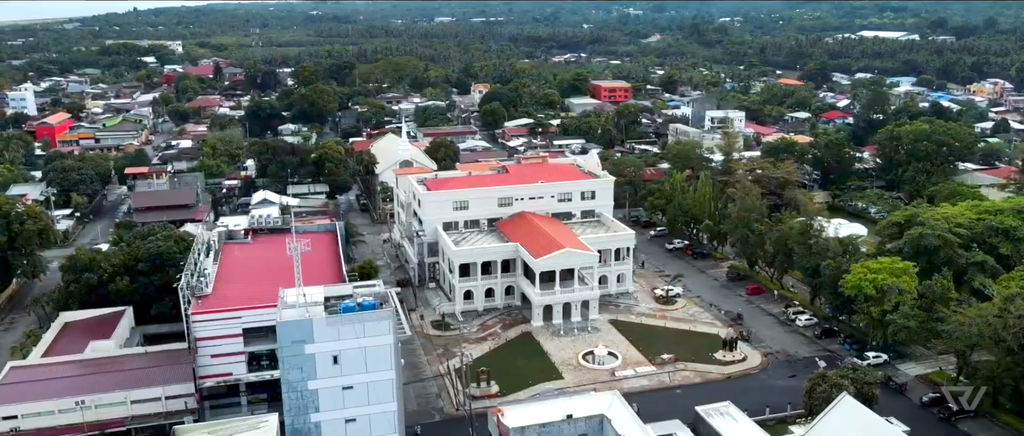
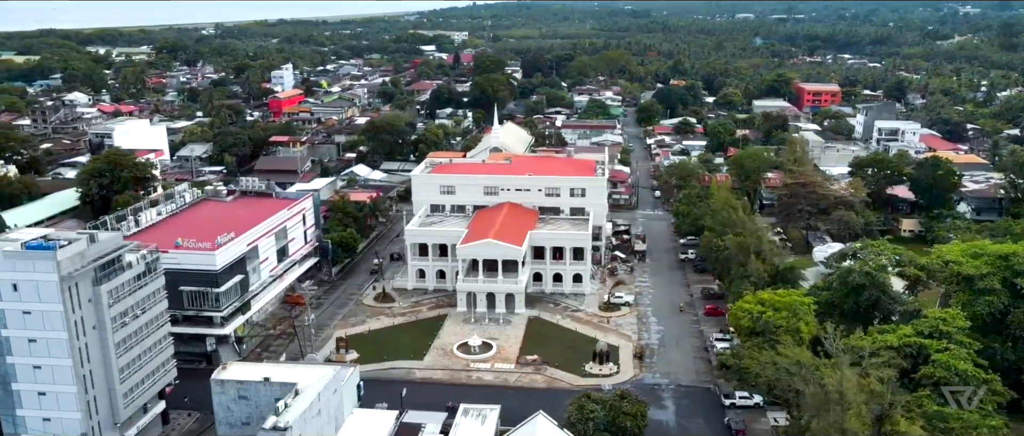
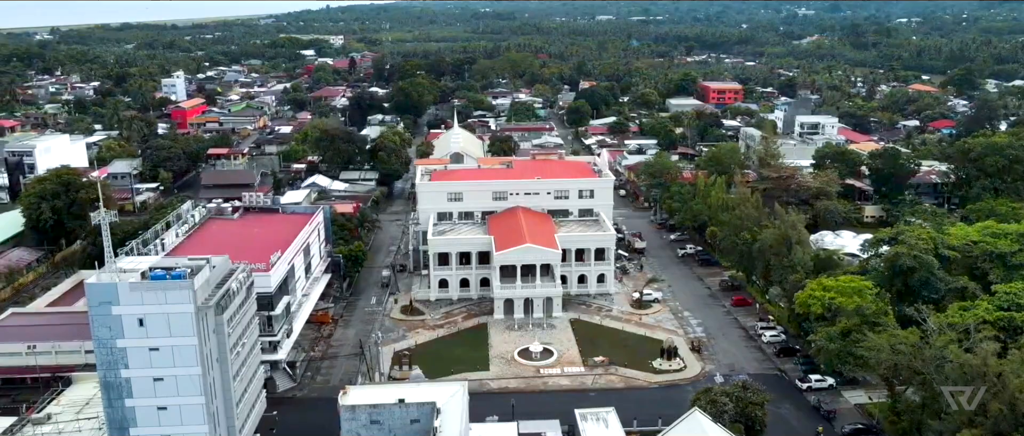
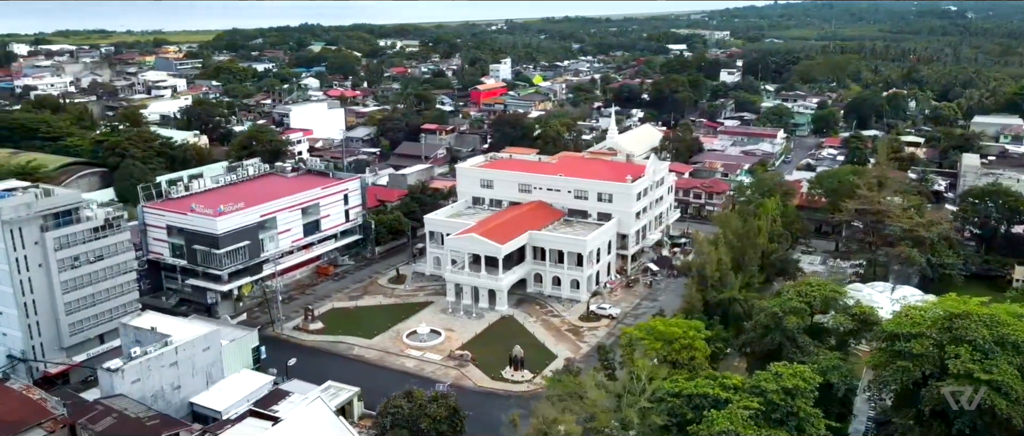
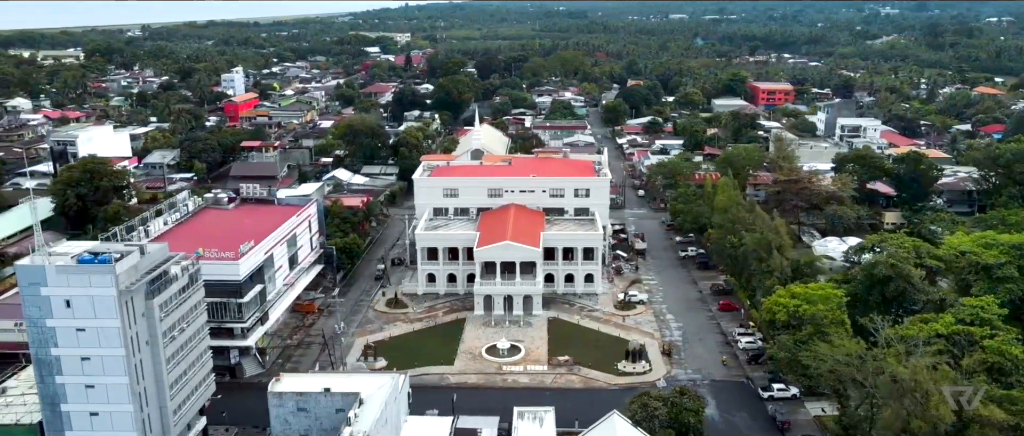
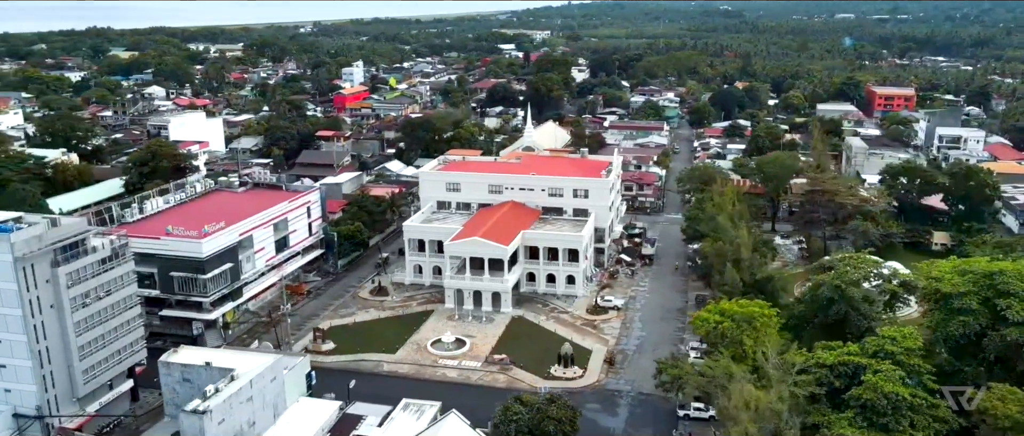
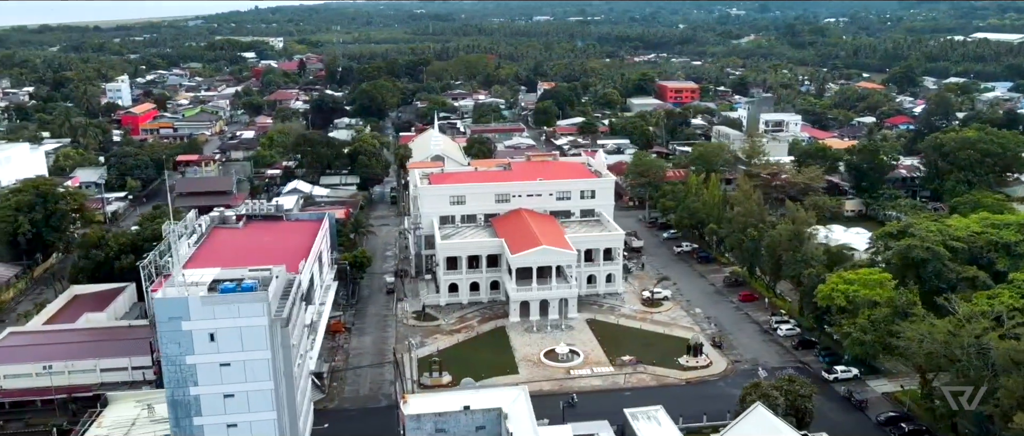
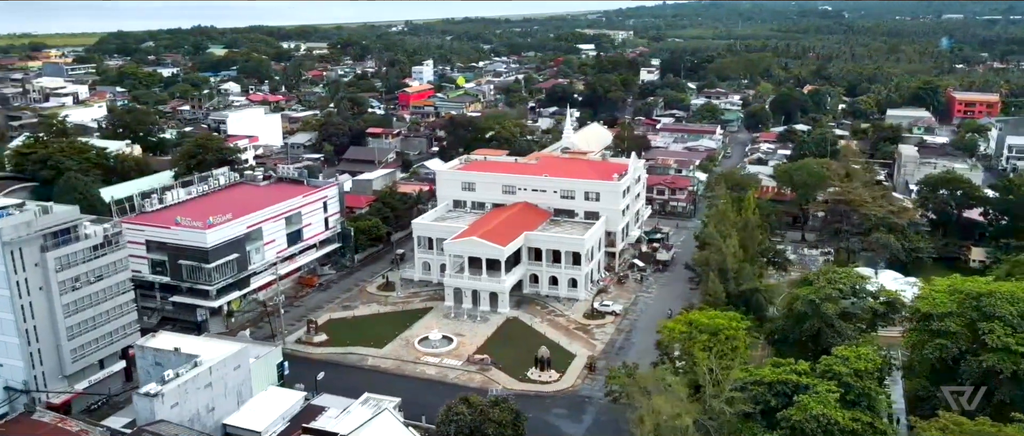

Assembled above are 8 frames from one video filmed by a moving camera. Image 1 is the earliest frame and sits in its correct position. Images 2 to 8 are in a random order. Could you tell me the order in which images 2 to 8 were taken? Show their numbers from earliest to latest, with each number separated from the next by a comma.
7, 3, 5, 2, 6, 8, 4
